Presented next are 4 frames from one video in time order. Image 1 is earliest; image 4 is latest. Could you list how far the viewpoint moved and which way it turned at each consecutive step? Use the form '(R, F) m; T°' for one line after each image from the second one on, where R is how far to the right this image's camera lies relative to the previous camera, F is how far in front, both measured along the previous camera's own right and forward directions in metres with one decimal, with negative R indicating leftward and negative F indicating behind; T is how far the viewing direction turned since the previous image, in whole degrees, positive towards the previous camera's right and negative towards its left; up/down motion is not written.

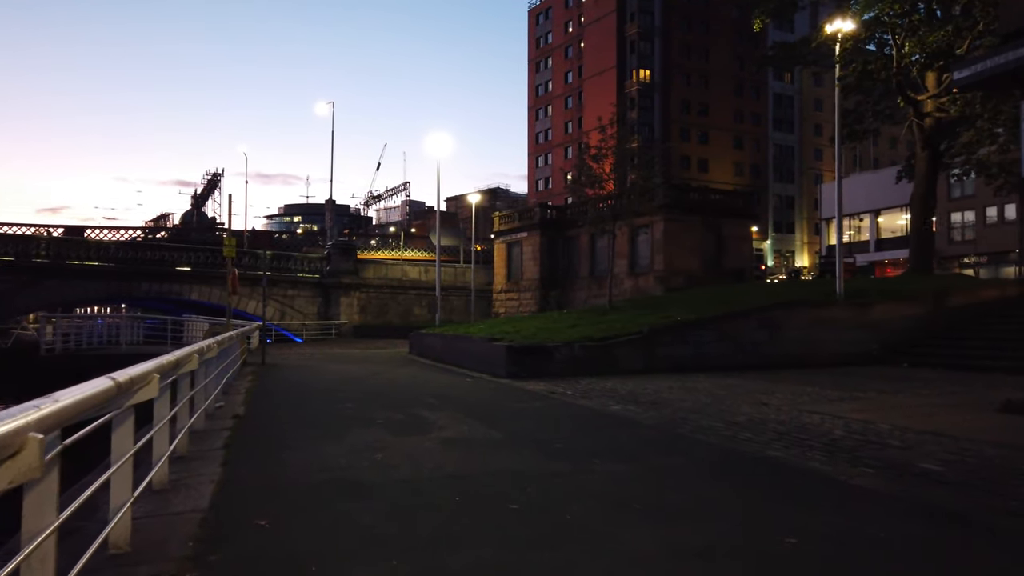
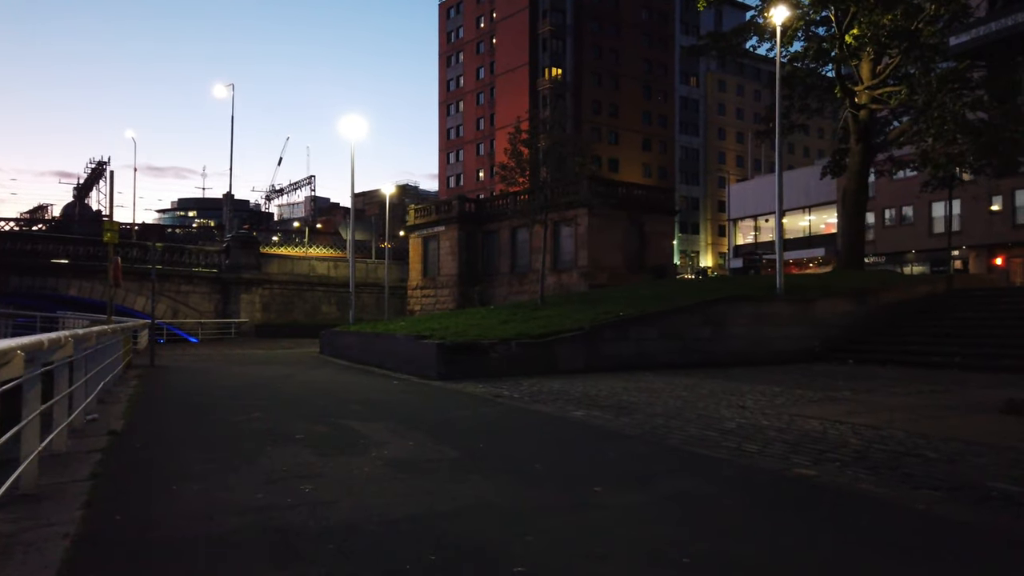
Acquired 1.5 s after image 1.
(-0.5, +1.7) m; +7°
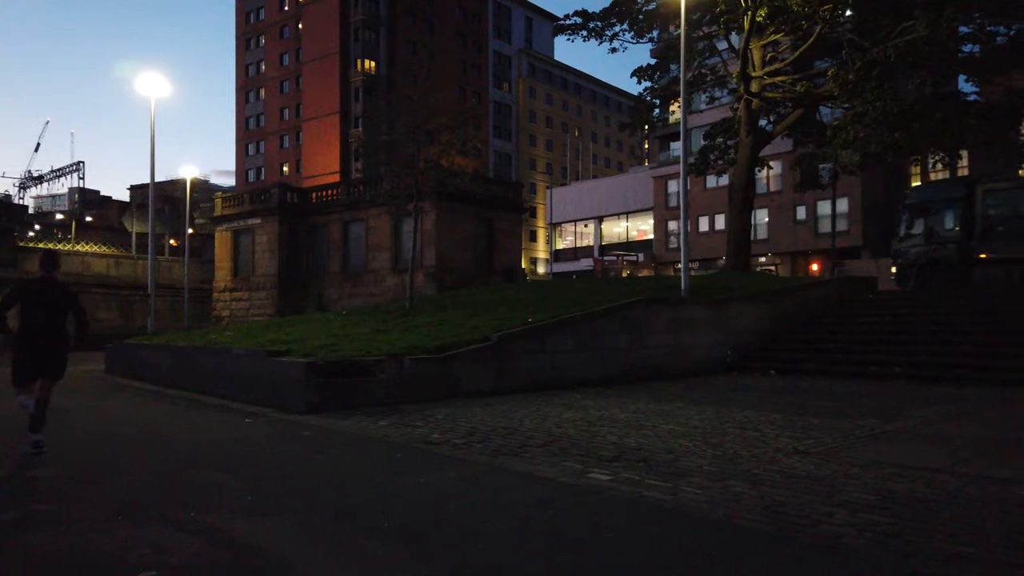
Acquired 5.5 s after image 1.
(-1.5, +3.8) m; +15°
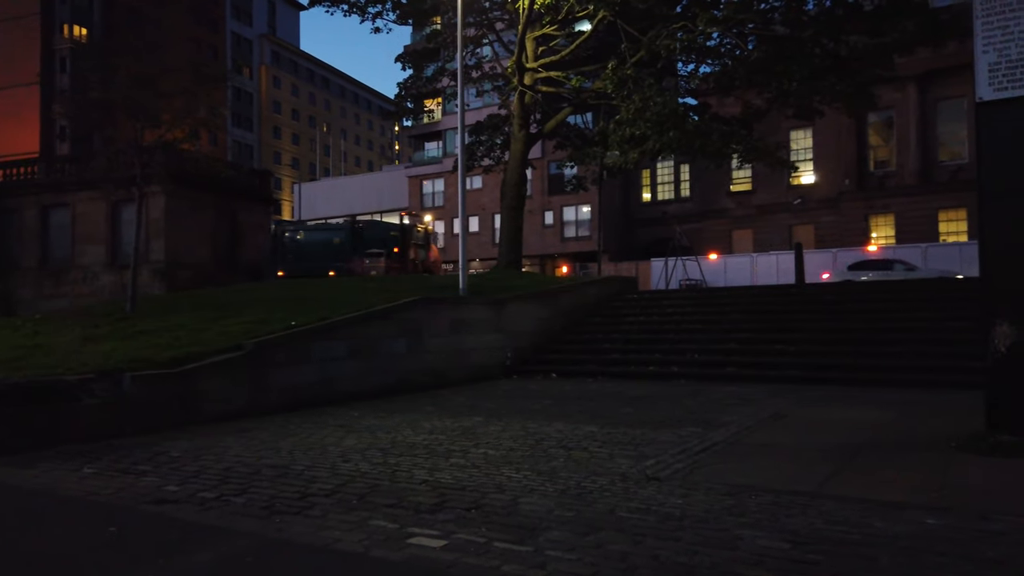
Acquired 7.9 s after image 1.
(-0.3, +1.9) m; +19°
